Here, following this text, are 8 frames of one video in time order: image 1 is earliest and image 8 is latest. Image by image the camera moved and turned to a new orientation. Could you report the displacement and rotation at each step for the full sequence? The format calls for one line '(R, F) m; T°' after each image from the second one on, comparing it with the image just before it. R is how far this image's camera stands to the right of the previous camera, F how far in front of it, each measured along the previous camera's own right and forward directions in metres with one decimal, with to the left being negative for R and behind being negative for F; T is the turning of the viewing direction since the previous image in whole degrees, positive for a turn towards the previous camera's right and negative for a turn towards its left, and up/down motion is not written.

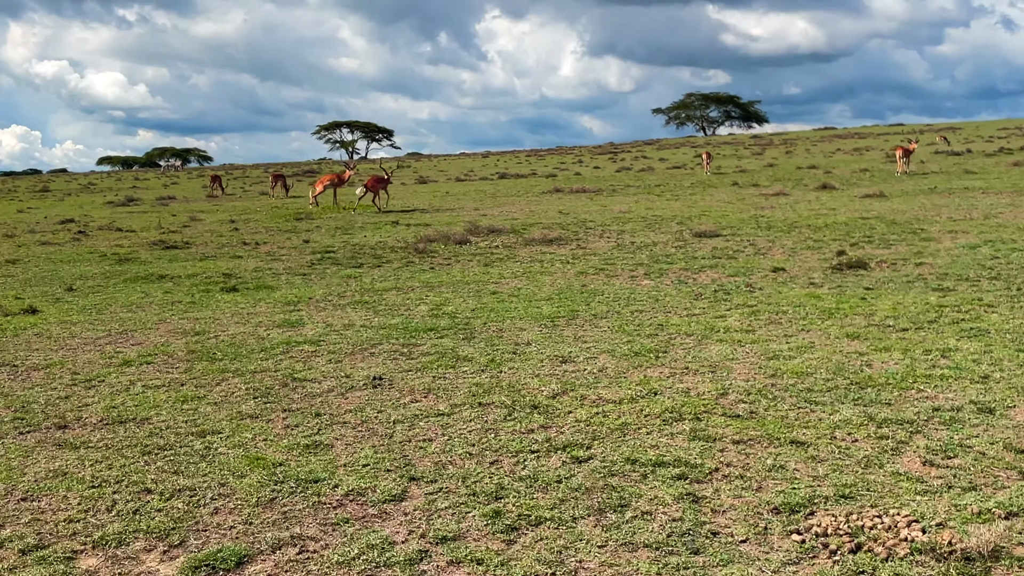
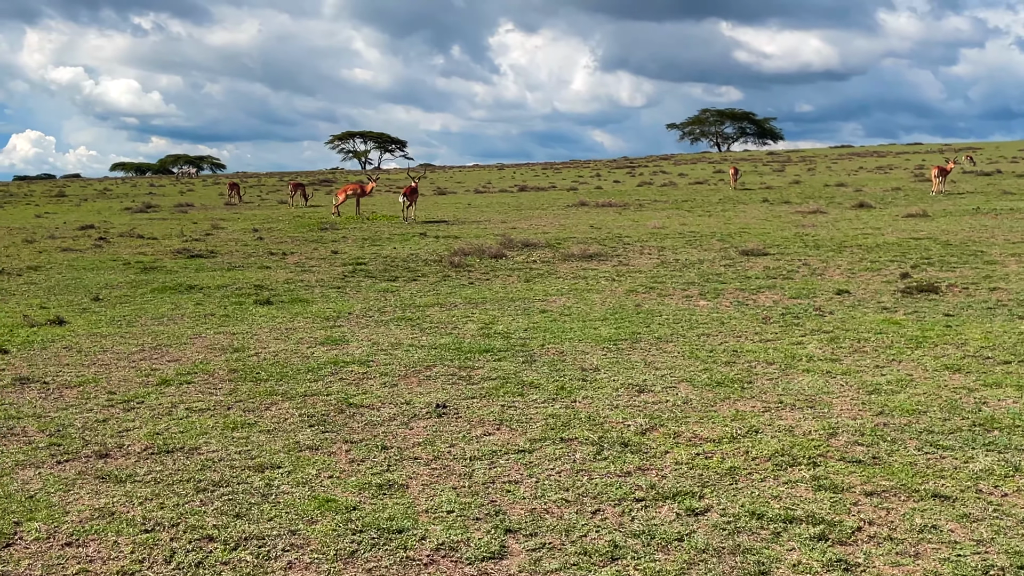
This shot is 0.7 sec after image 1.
(-0.4, +0.6) m; -1°
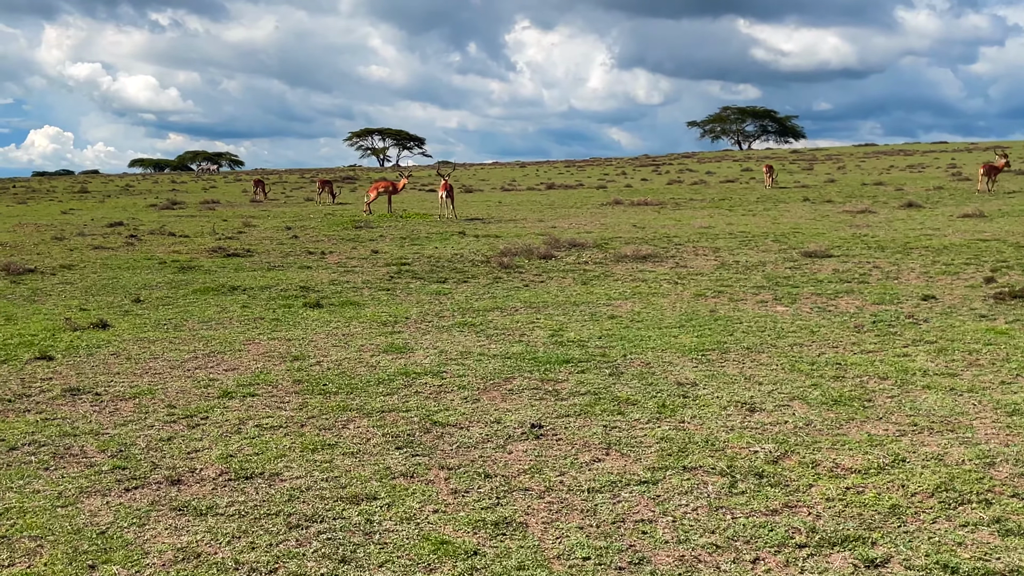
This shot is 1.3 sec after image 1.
(-0.5, +0.6) m; -1°
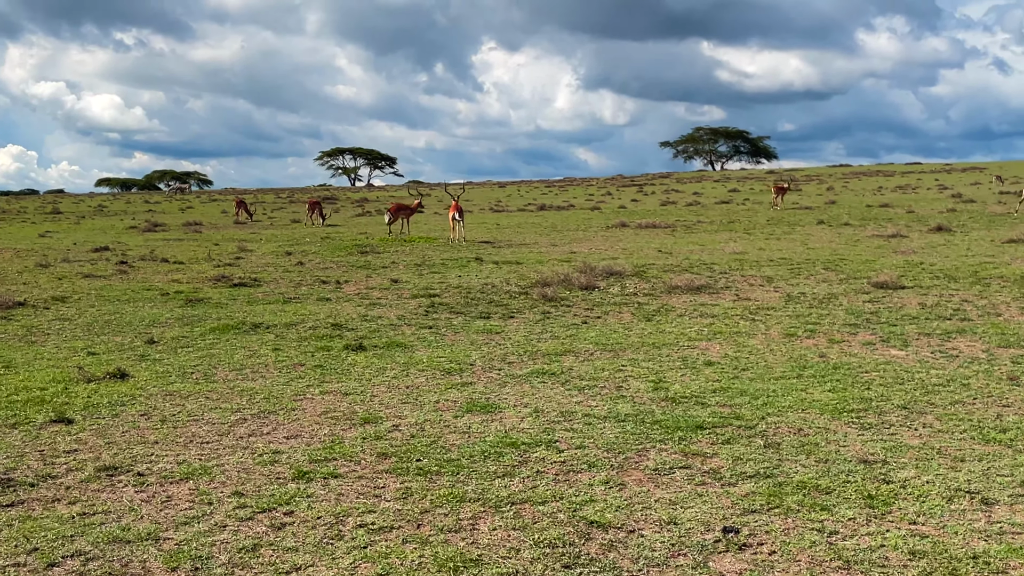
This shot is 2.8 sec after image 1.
(-0.9, +1.3) m; +1°
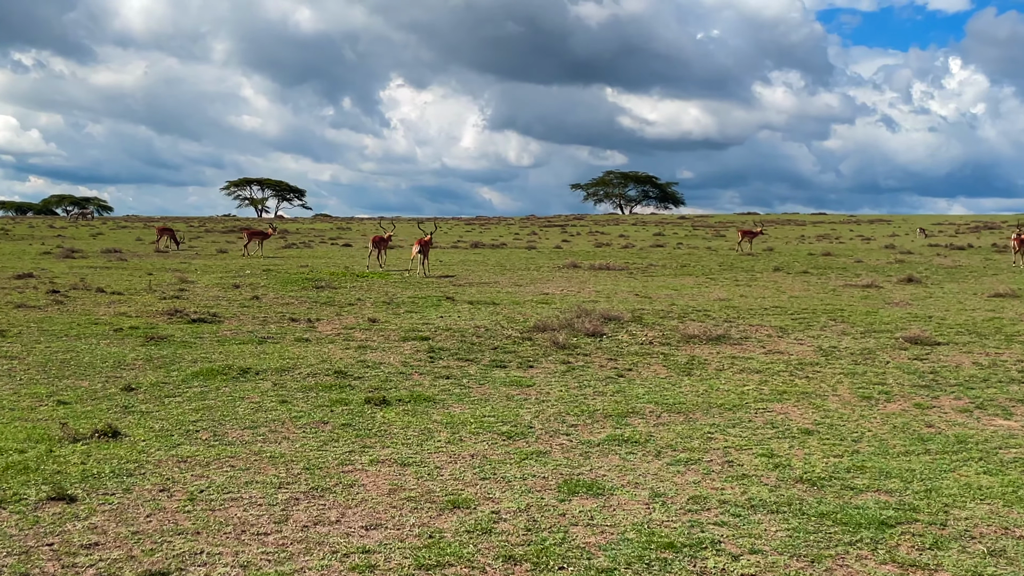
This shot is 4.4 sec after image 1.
(-1.2, +1.4) m; +5°
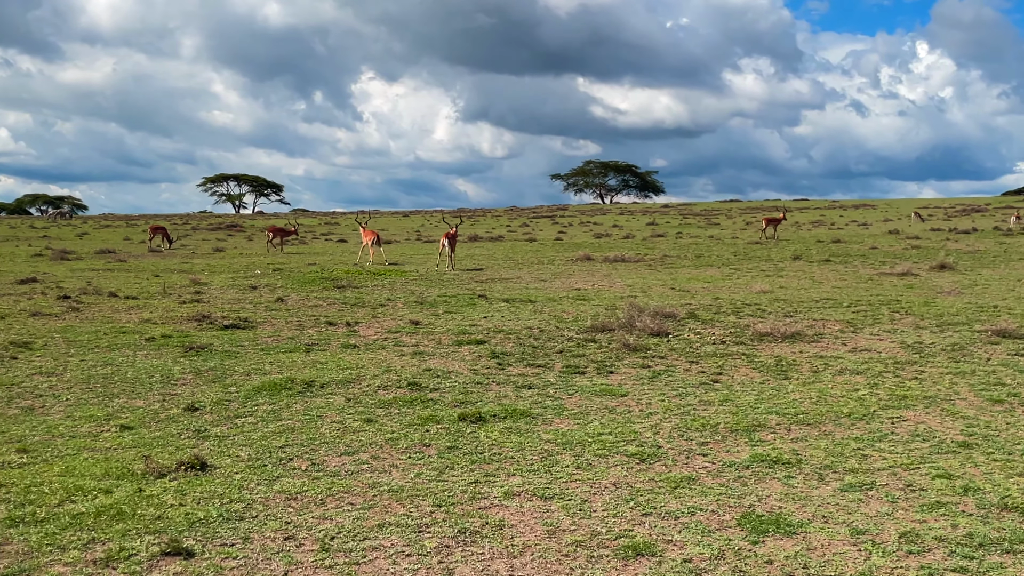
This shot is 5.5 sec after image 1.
(-1.0, +0.8) m; +1°
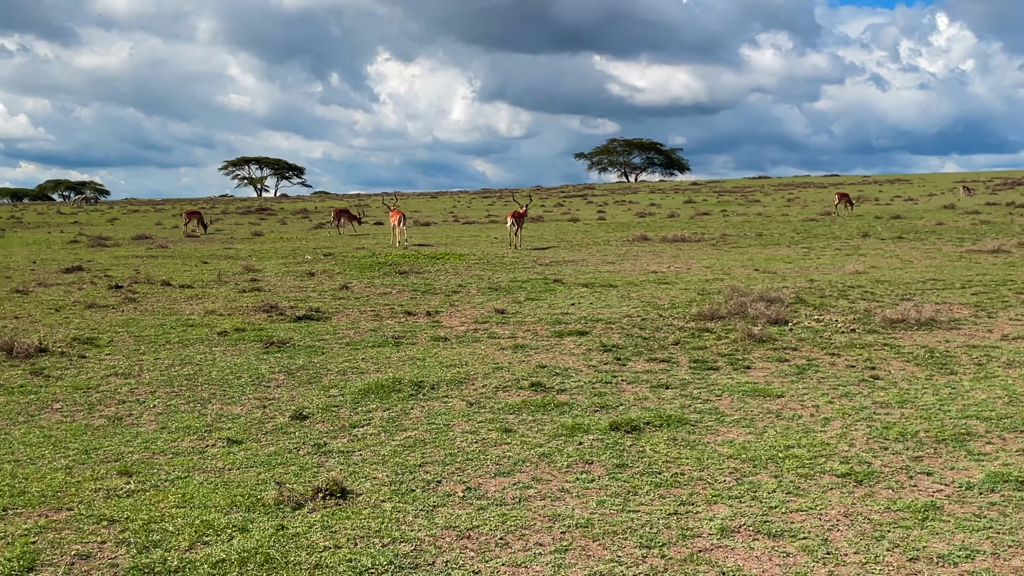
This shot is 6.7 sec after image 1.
(-0.9, +1.1) m; -1°
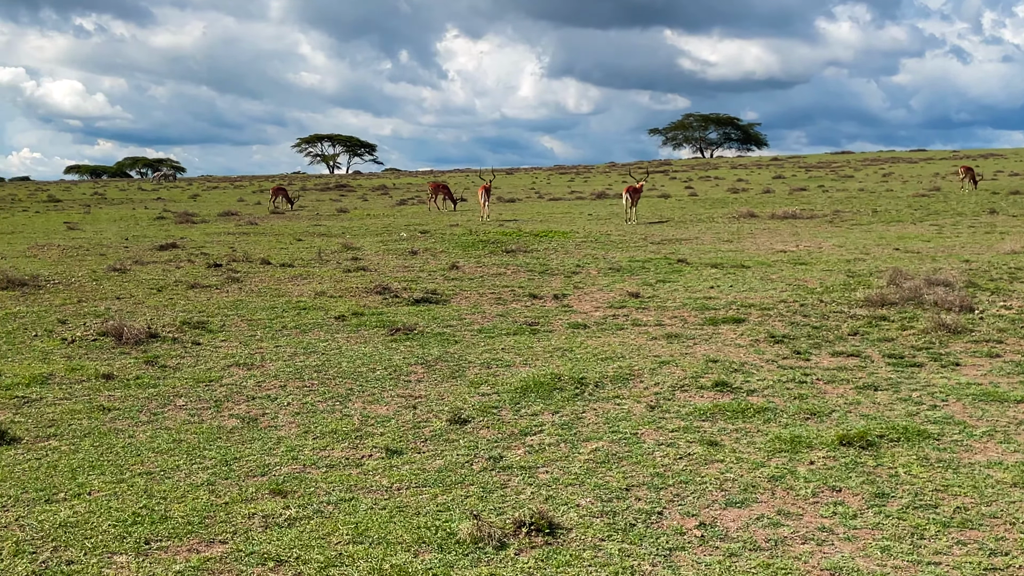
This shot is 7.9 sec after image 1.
(-0.8, +1.1) m; -4°
